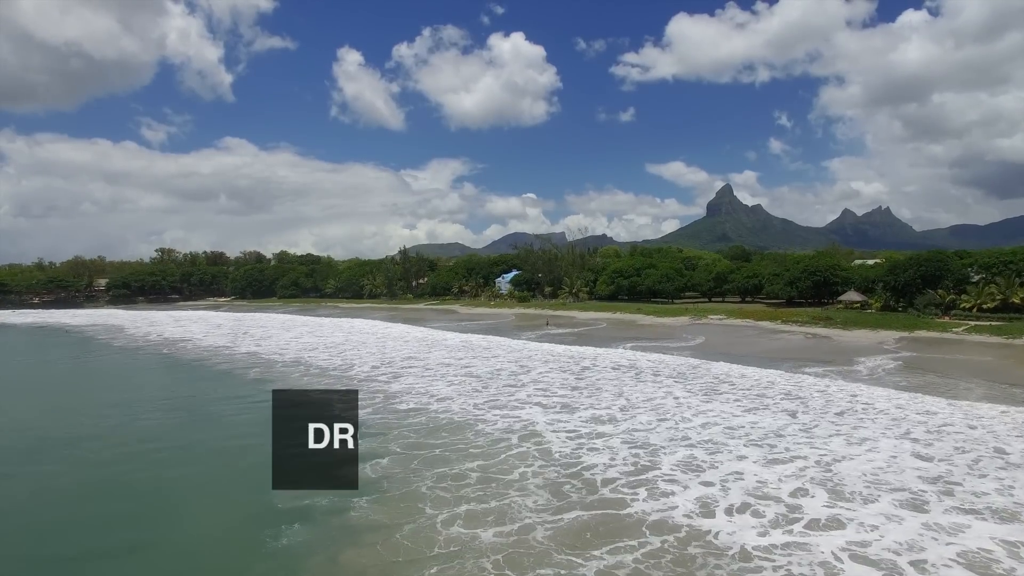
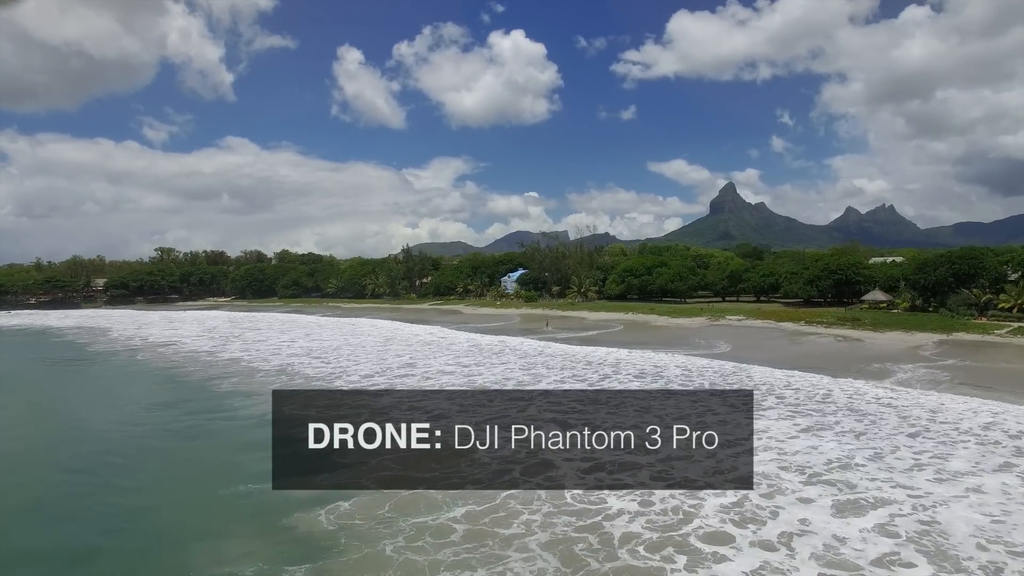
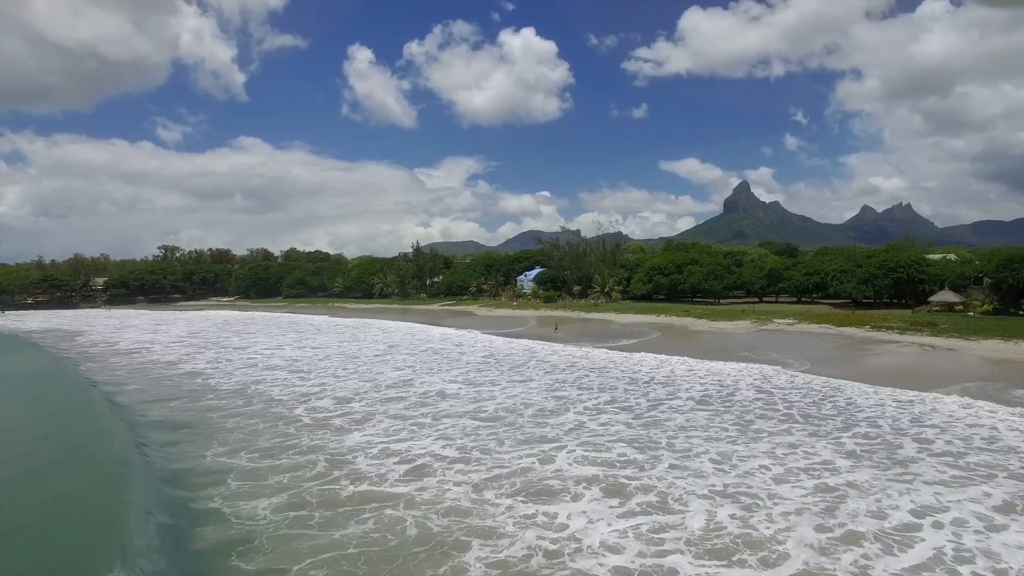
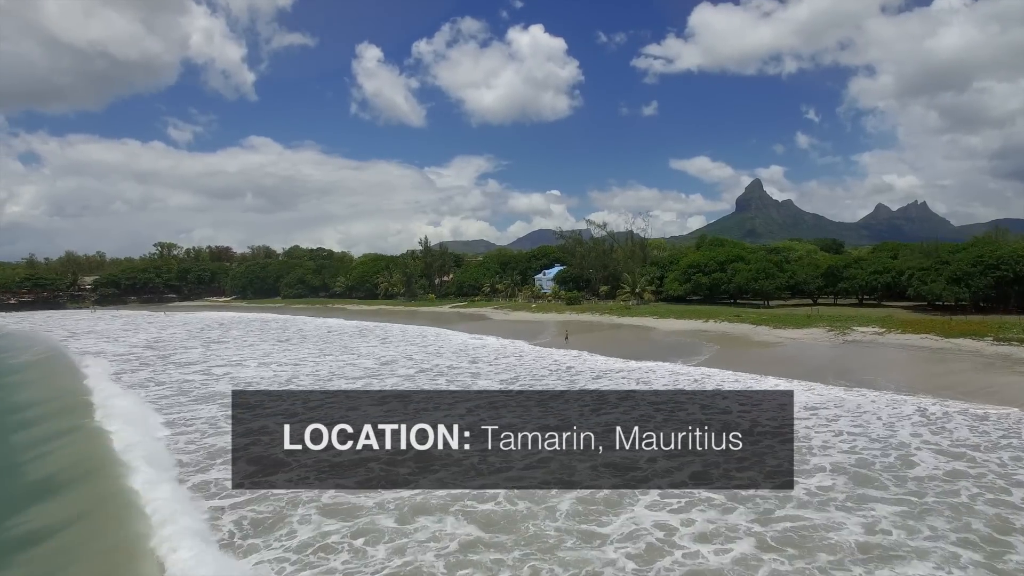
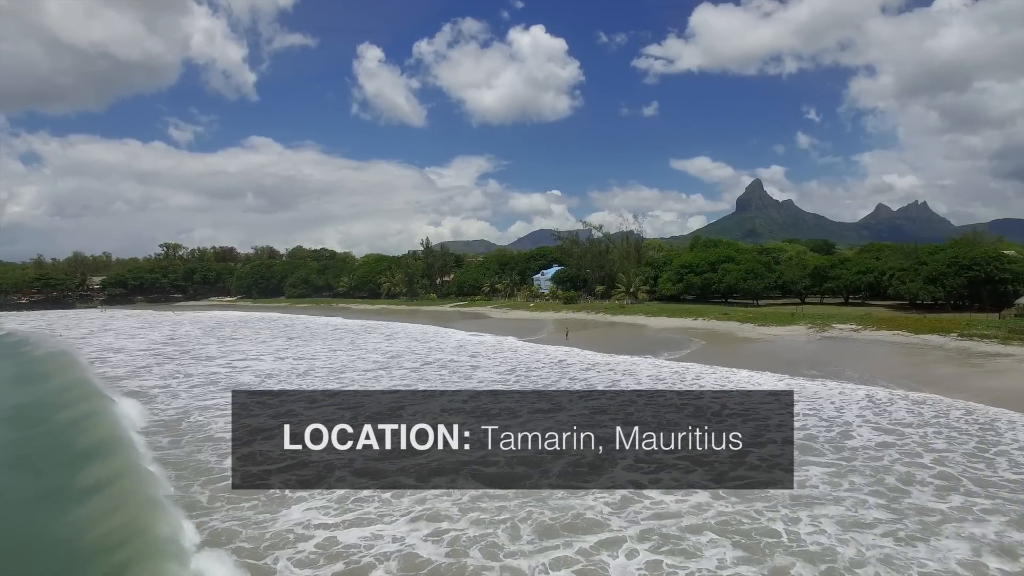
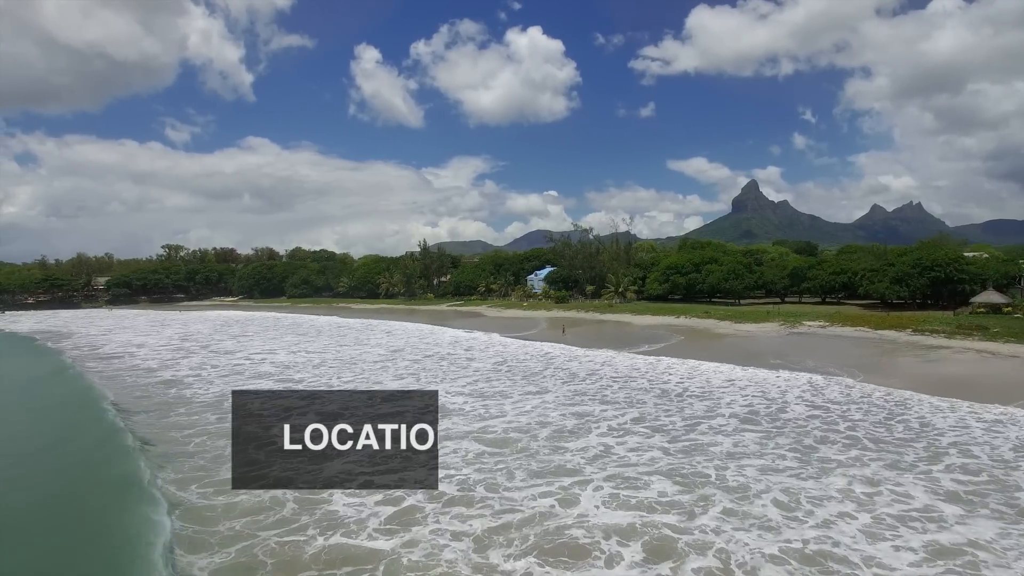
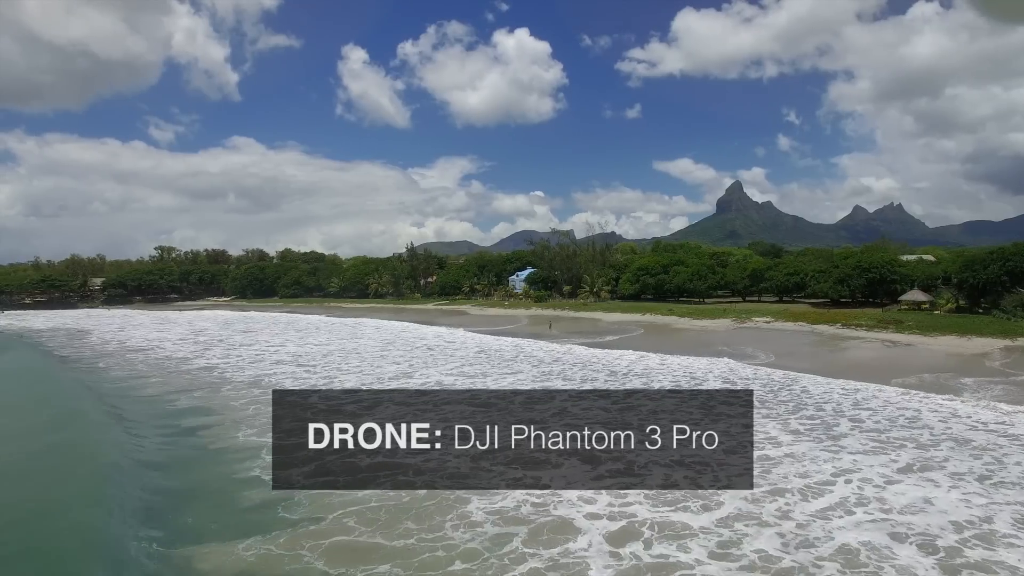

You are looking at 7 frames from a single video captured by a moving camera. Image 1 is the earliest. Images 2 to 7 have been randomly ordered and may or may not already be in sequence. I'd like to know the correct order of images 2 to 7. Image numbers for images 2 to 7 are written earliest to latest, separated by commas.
2, 7, 3, 6, 5, 4
